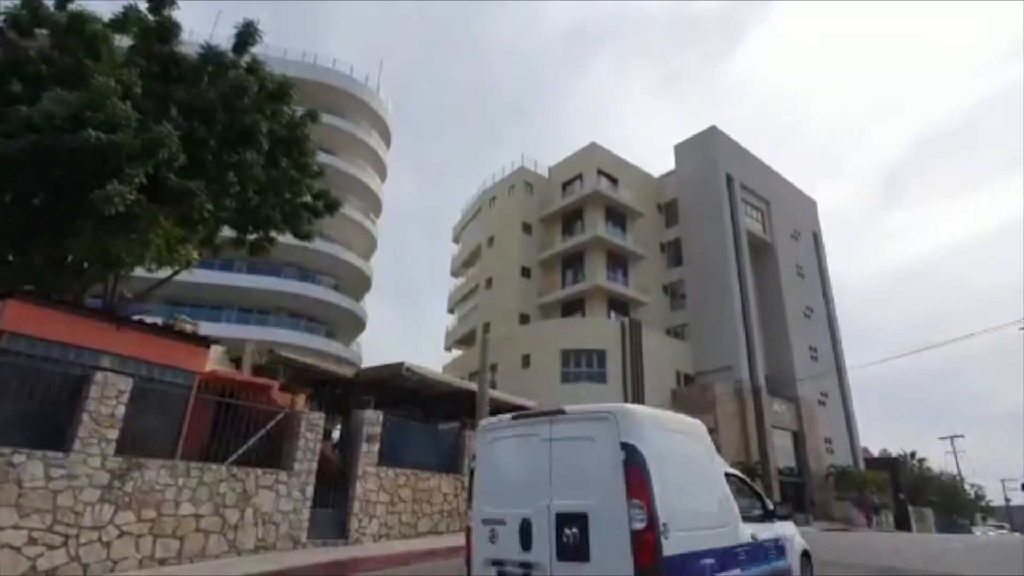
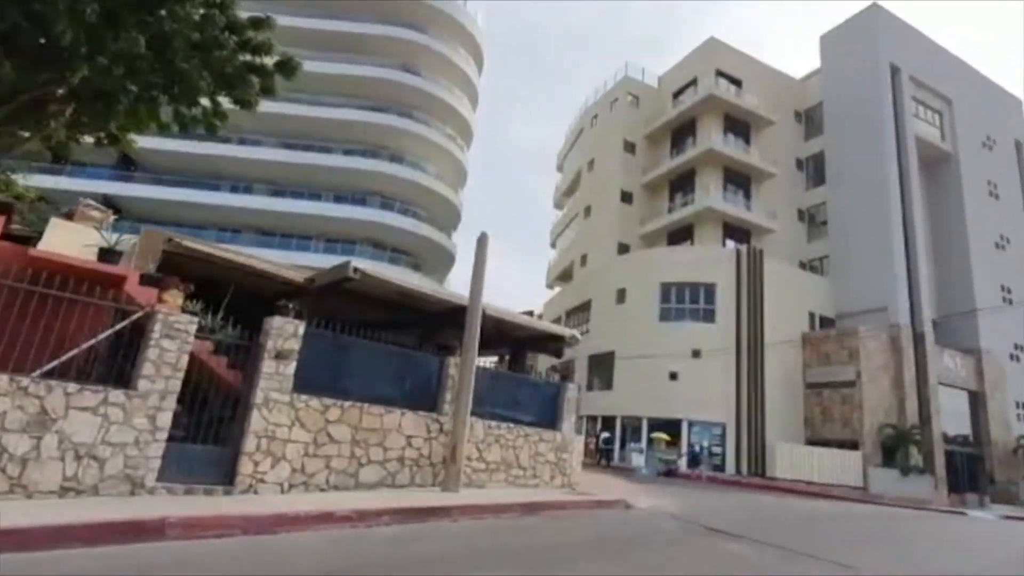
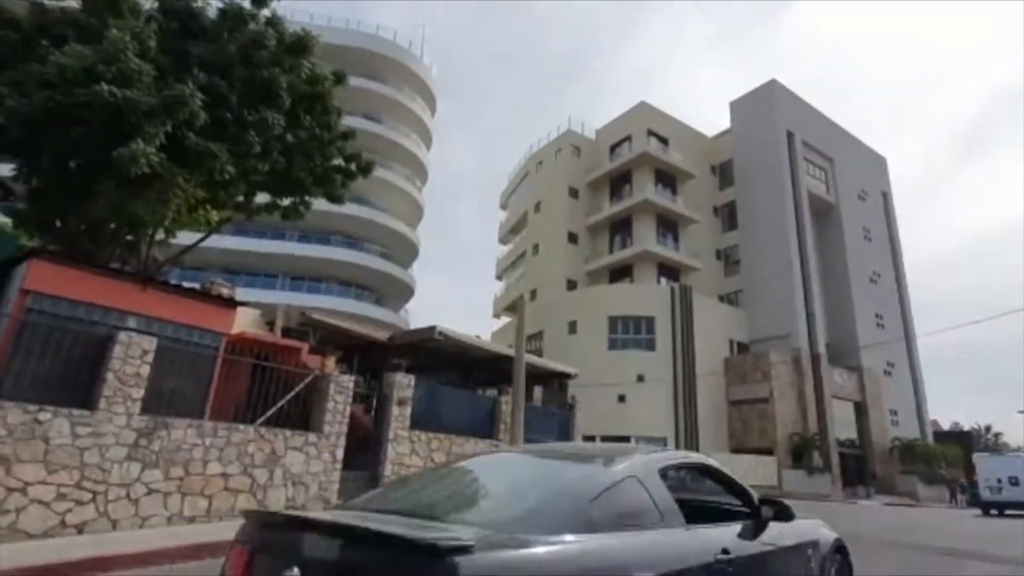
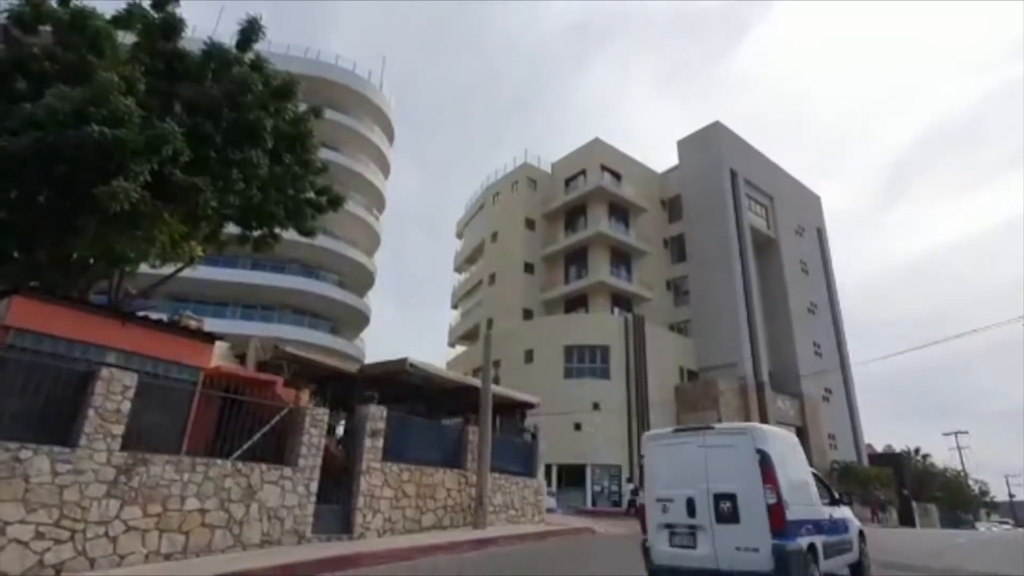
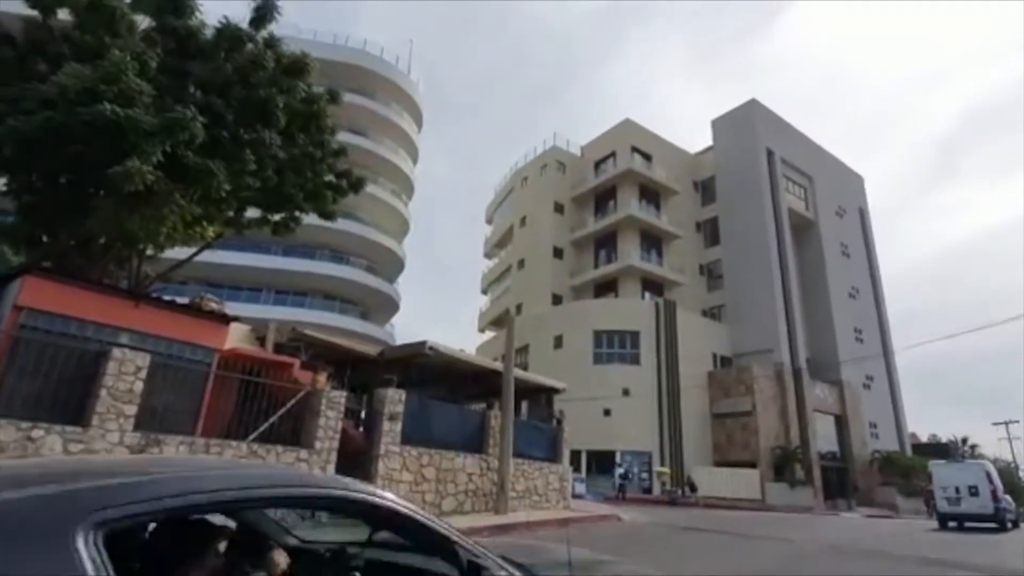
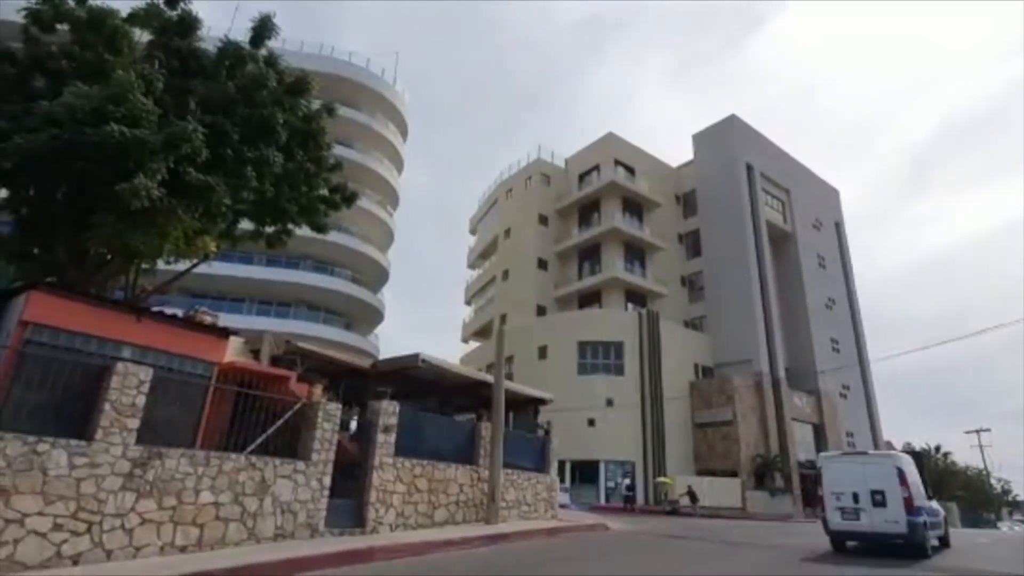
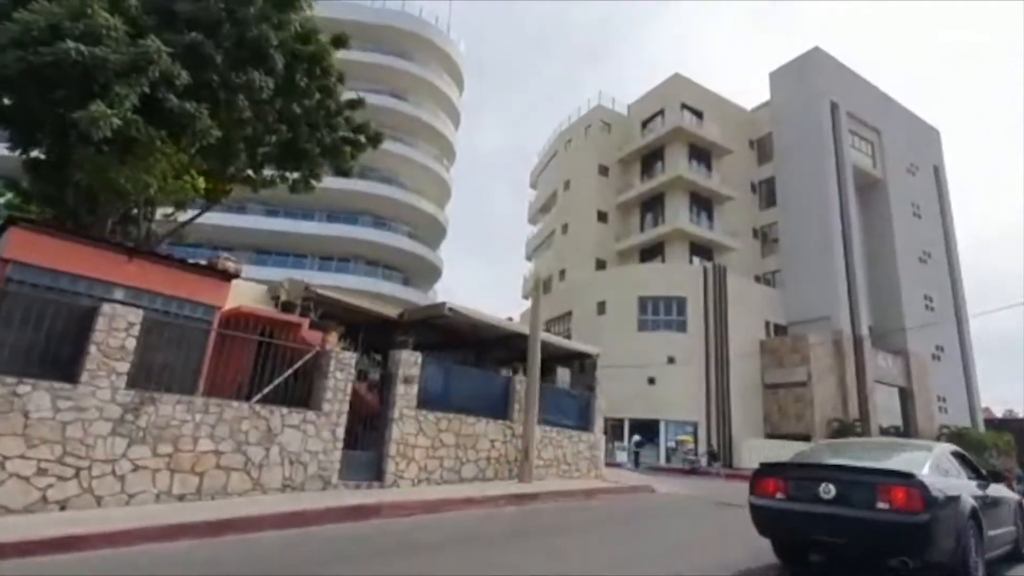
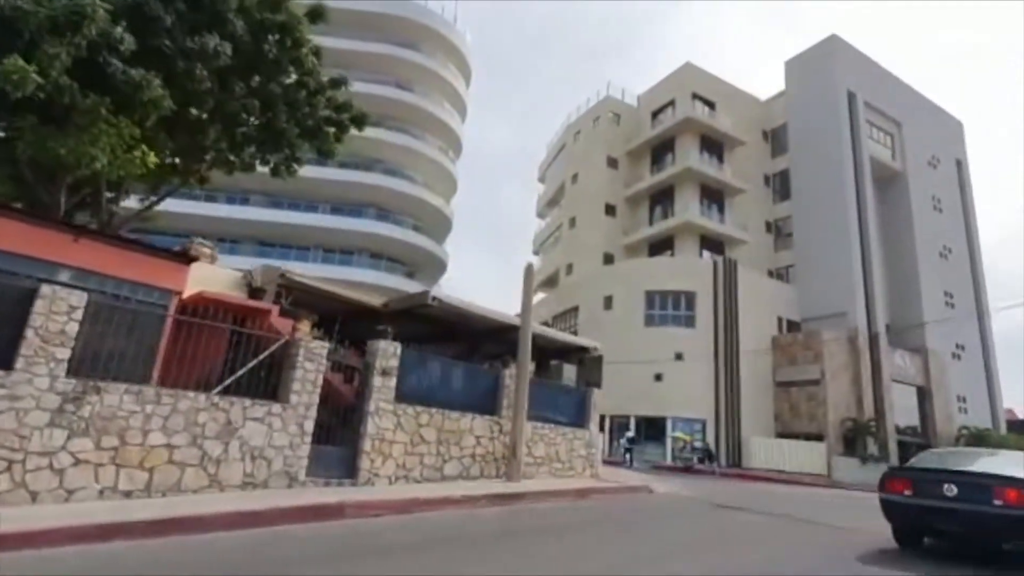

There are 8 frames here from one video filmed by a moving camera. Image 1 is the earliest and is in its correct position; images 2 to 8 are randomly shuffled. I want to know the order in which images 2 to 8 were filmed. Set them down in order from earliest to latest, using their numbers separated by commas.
4, 6, 5, 3, 7, 8, 2
